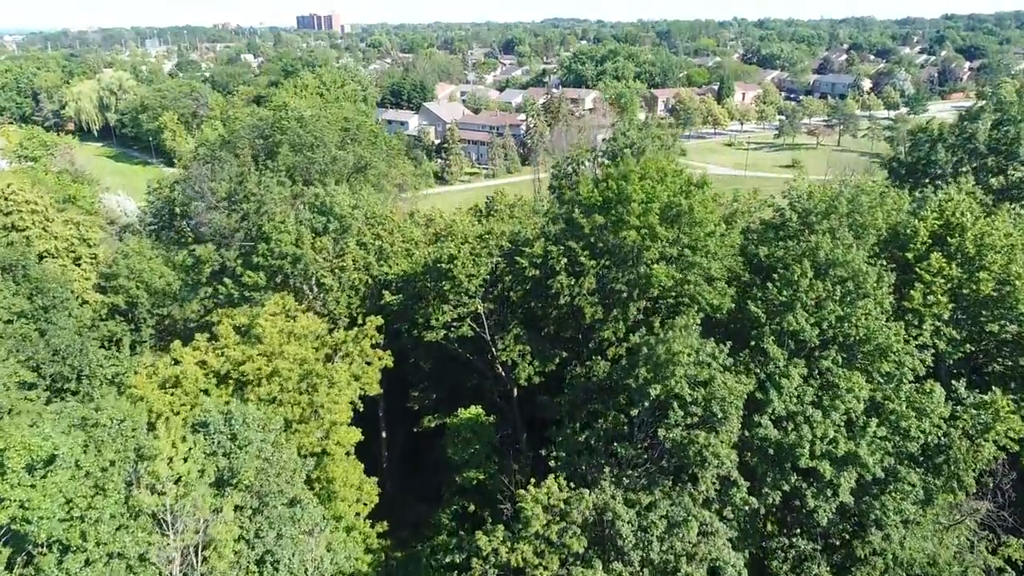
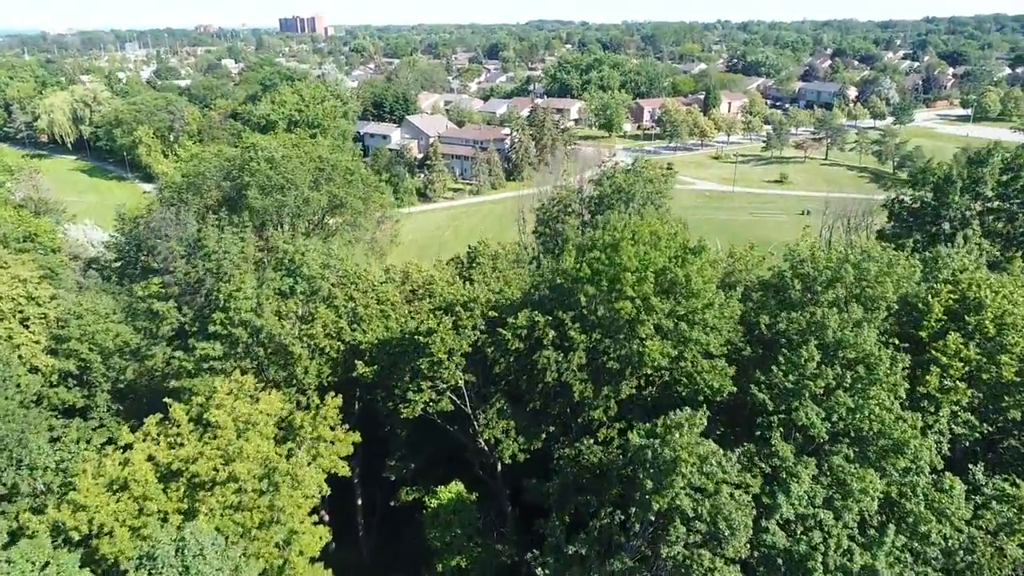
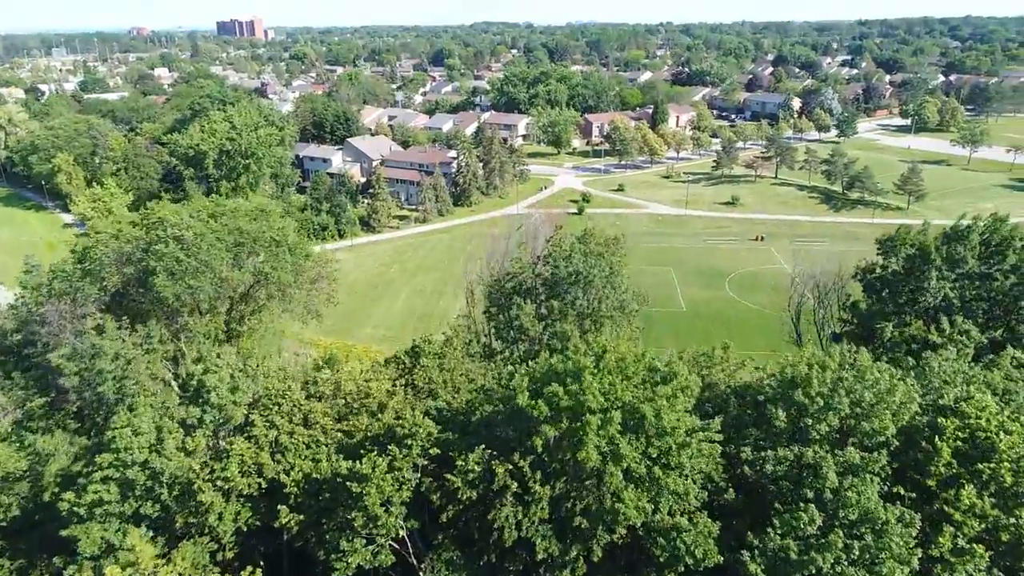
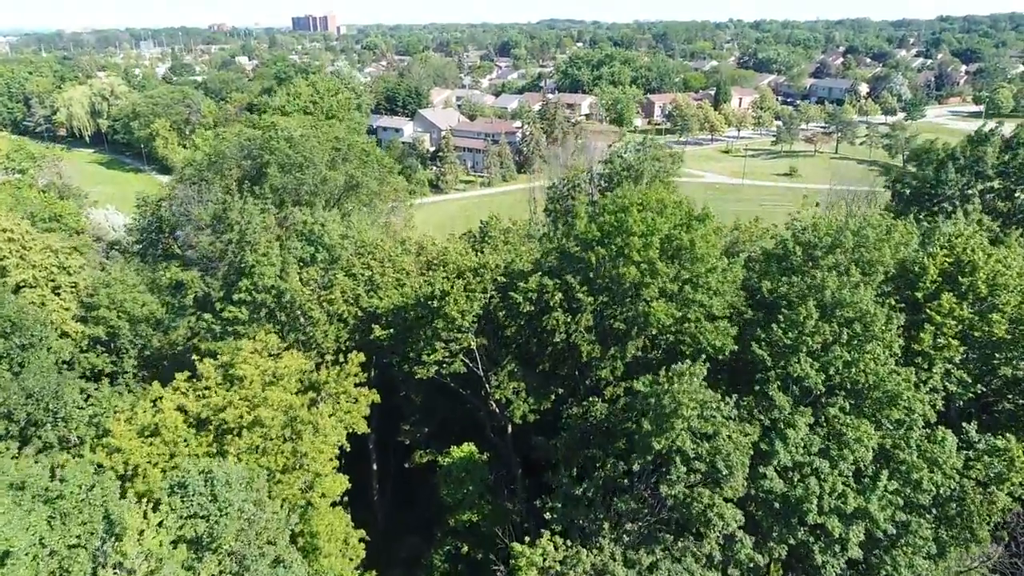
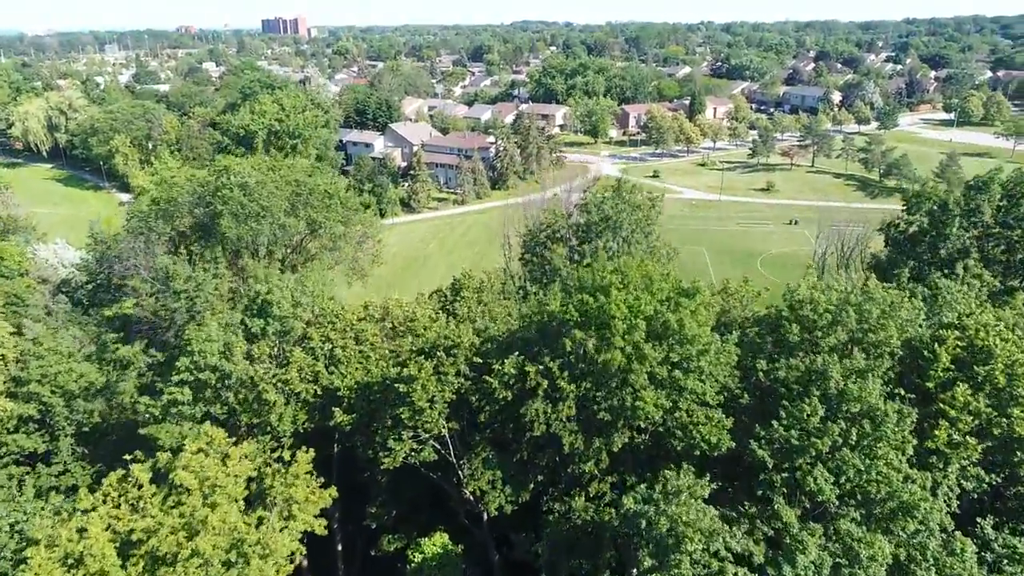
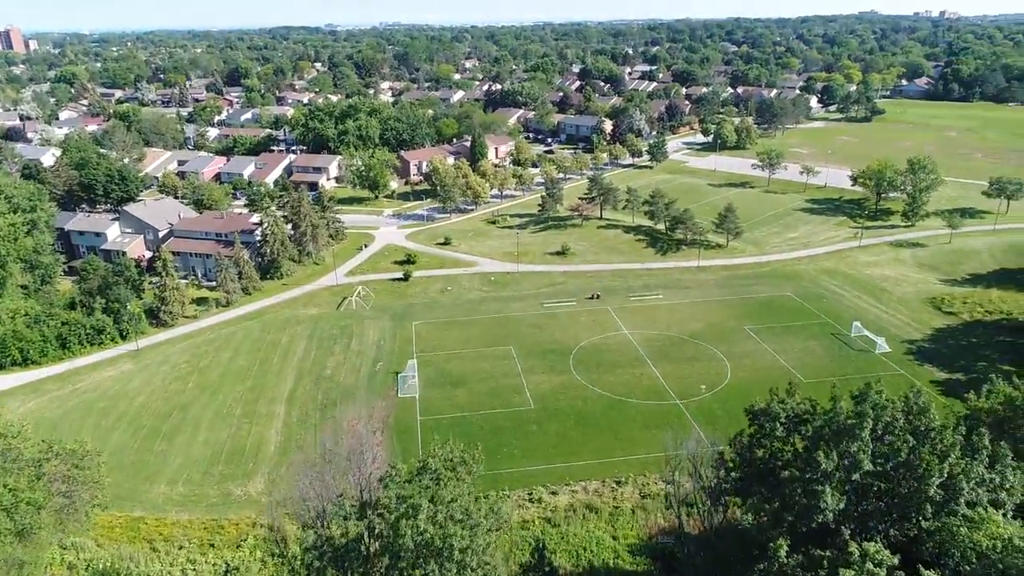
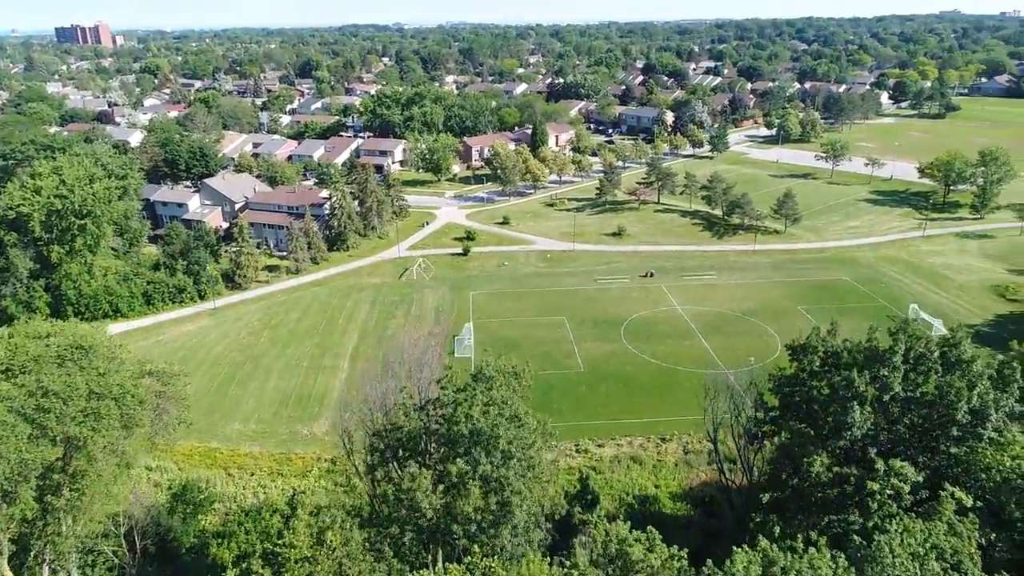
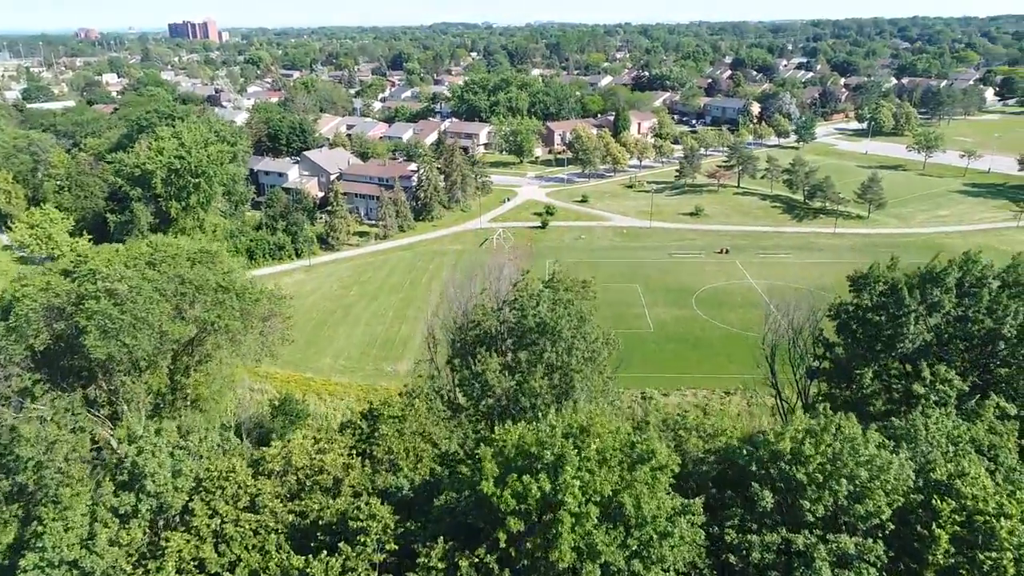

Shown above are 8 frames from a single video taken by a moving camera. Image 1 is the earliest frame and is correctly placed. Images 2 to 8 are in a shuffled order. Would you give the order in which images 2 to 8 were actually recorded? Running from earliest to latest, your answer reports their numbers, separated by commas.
4, 2, 5, 3, 8, 7, 6
